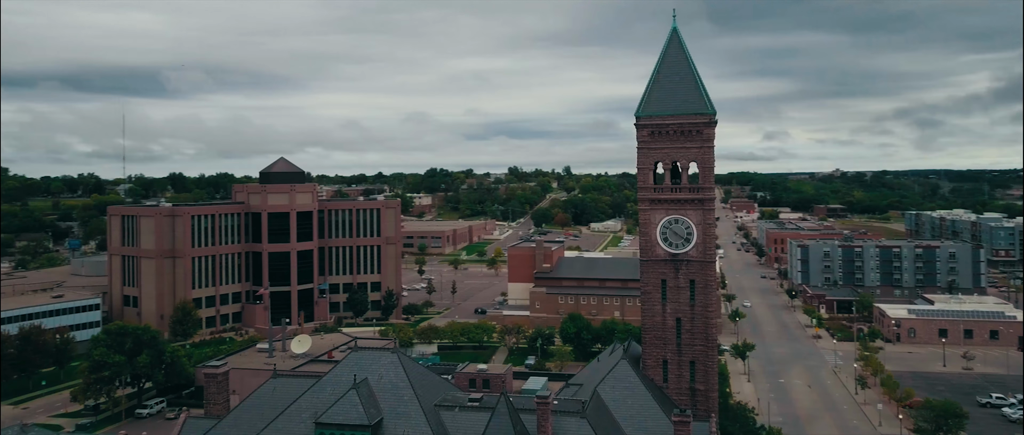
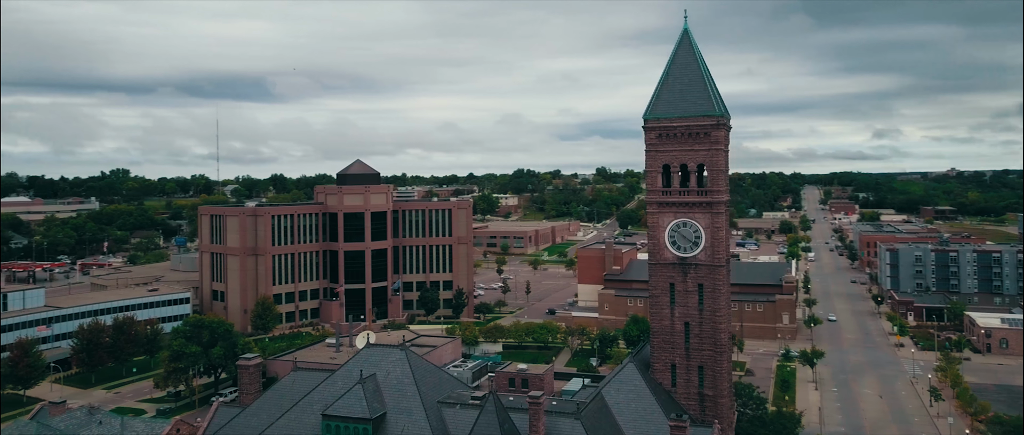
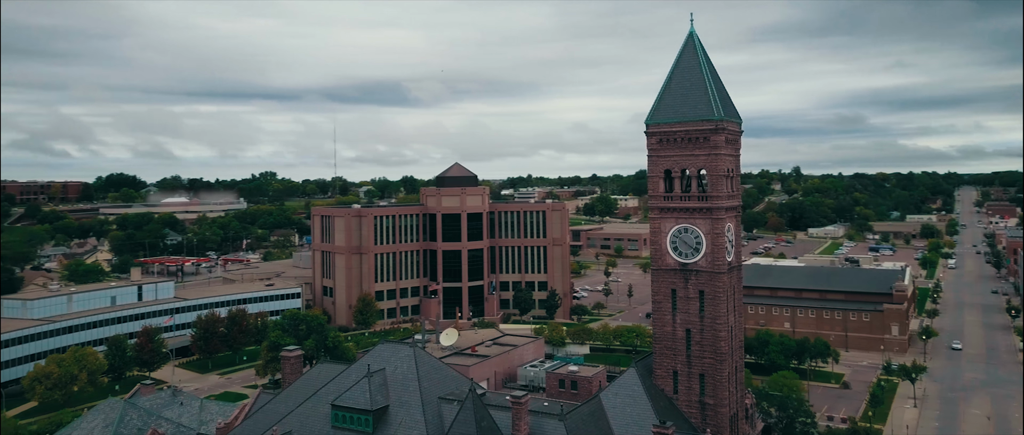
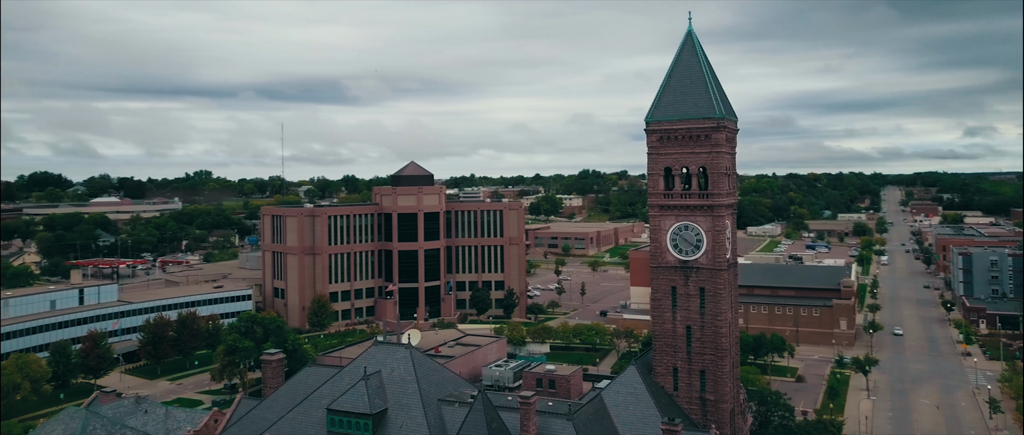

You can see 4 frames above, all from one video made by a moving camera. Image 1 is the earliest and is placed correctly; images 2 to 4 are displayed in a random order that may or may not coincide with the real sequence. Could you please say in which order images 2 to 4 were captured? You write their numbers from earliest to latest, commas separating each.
2, 4, 3
